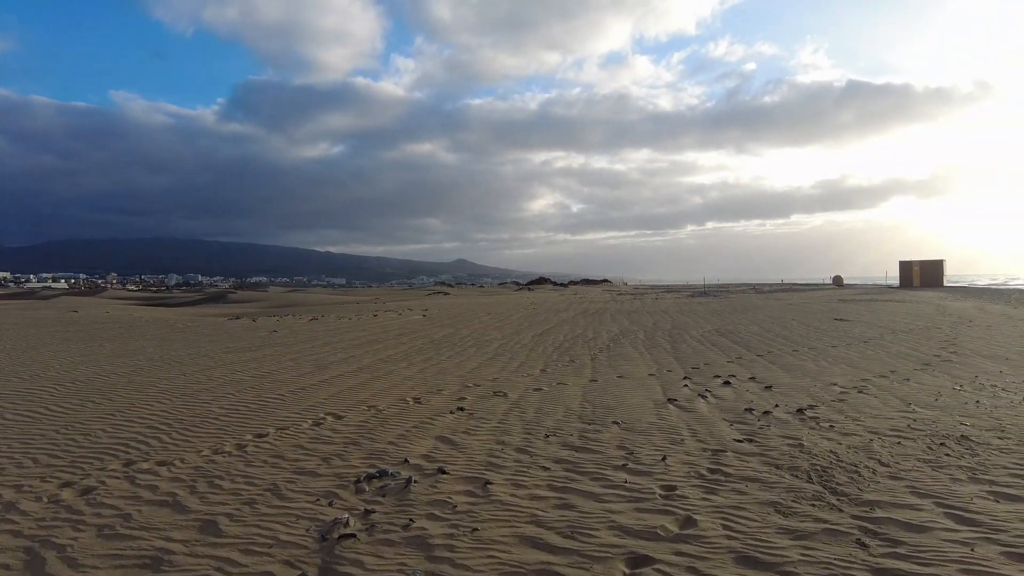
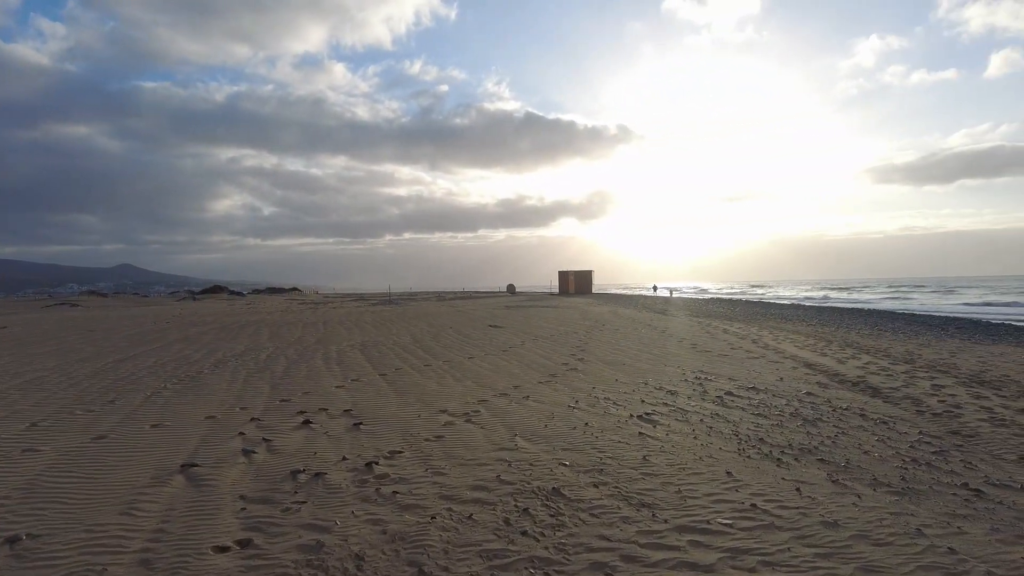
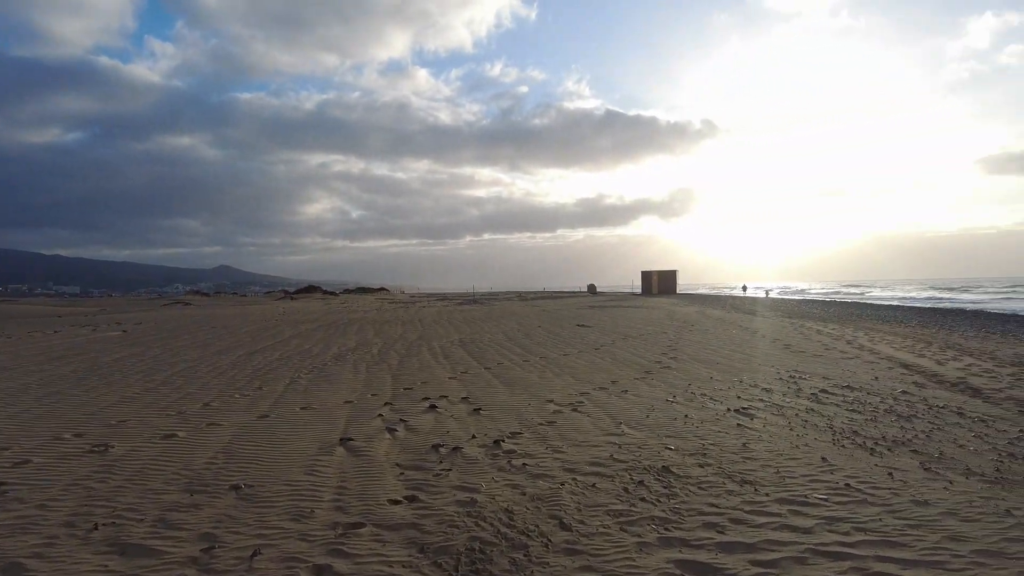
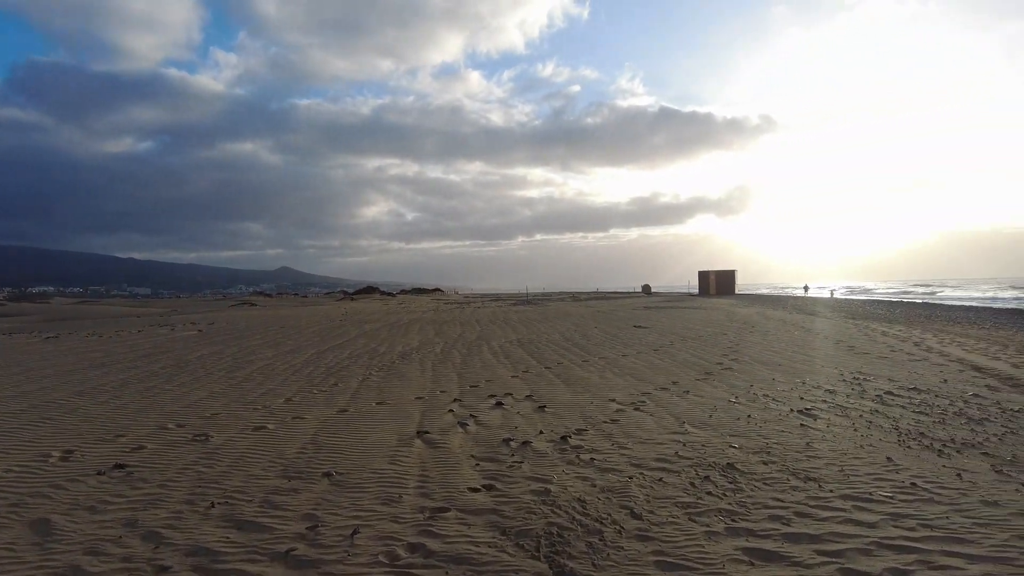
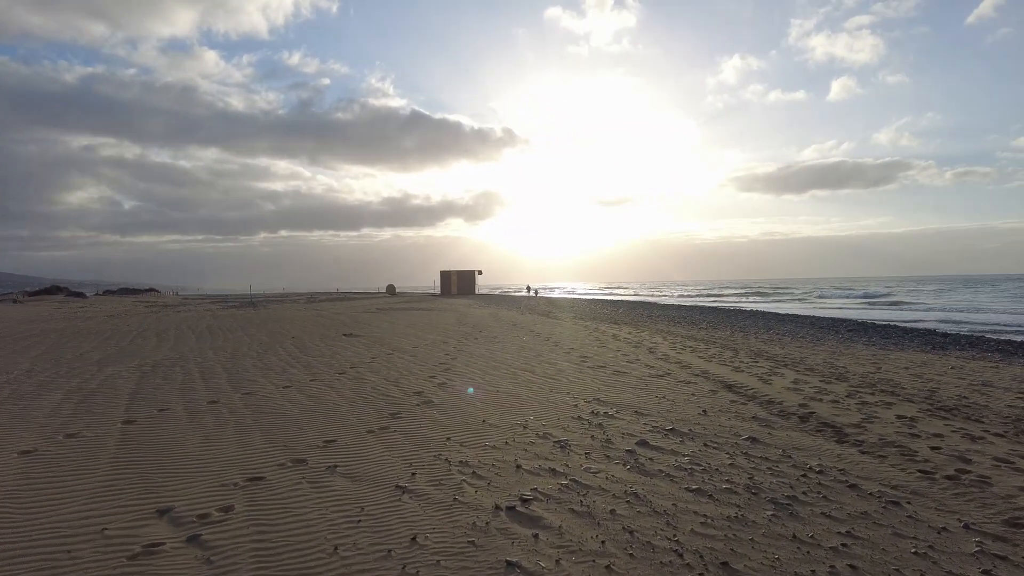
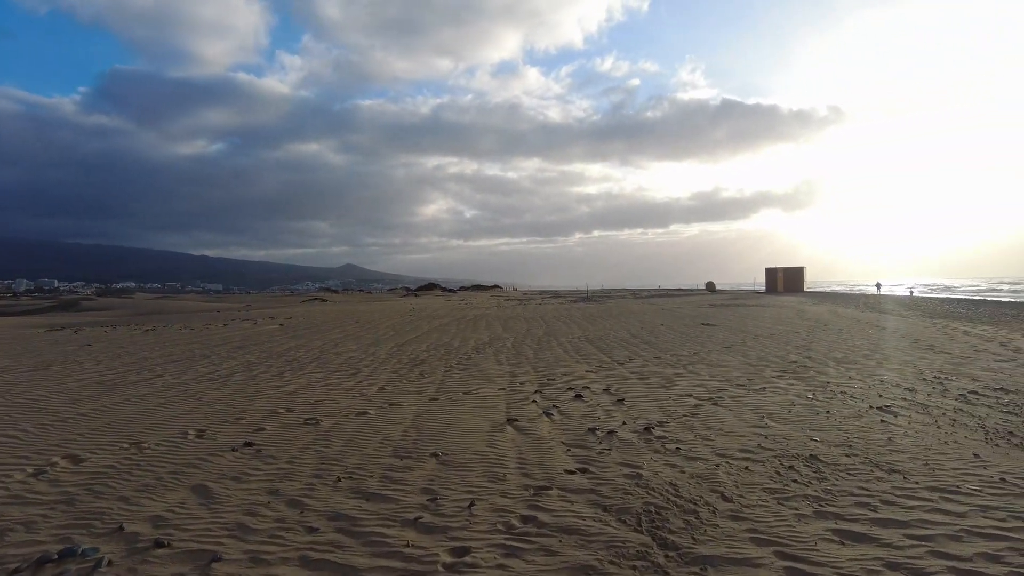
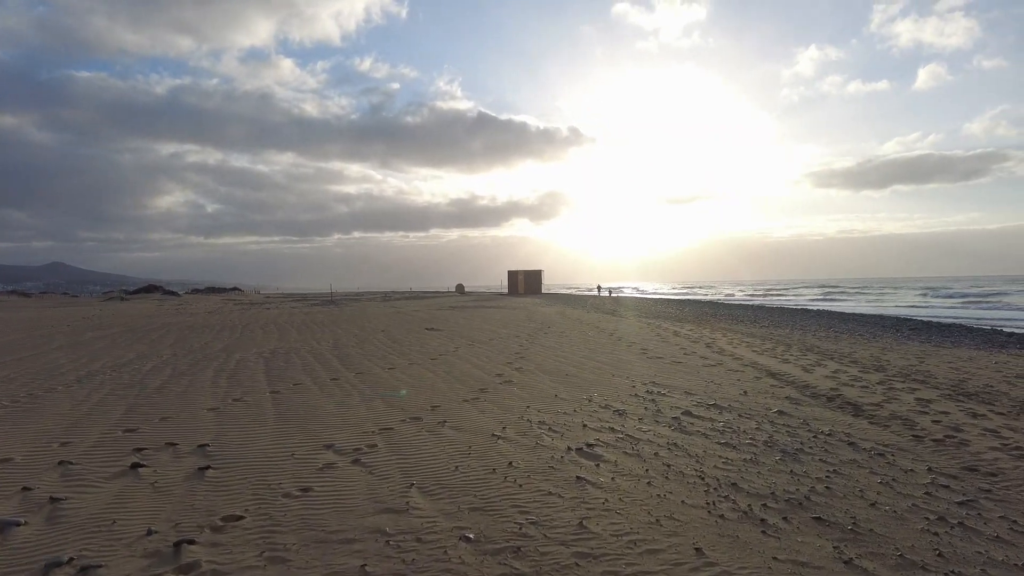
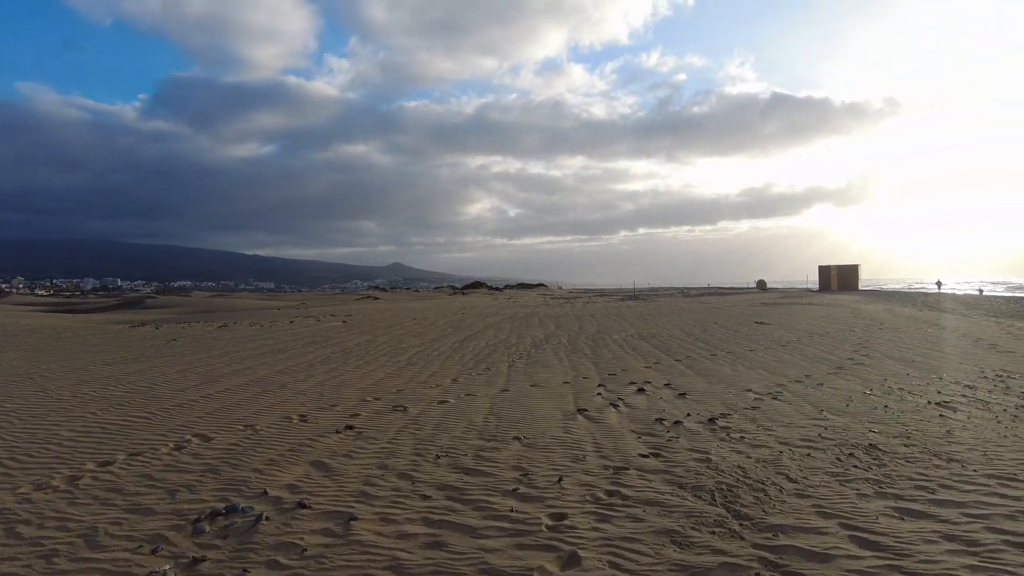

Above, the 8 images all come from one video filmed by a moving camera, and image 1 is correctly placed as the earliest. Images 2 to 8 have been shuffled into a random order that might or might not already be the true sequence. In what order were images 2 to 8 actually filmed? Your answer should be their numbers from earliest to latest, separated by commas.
8, 6, 4, 3, 2, 7, 5
